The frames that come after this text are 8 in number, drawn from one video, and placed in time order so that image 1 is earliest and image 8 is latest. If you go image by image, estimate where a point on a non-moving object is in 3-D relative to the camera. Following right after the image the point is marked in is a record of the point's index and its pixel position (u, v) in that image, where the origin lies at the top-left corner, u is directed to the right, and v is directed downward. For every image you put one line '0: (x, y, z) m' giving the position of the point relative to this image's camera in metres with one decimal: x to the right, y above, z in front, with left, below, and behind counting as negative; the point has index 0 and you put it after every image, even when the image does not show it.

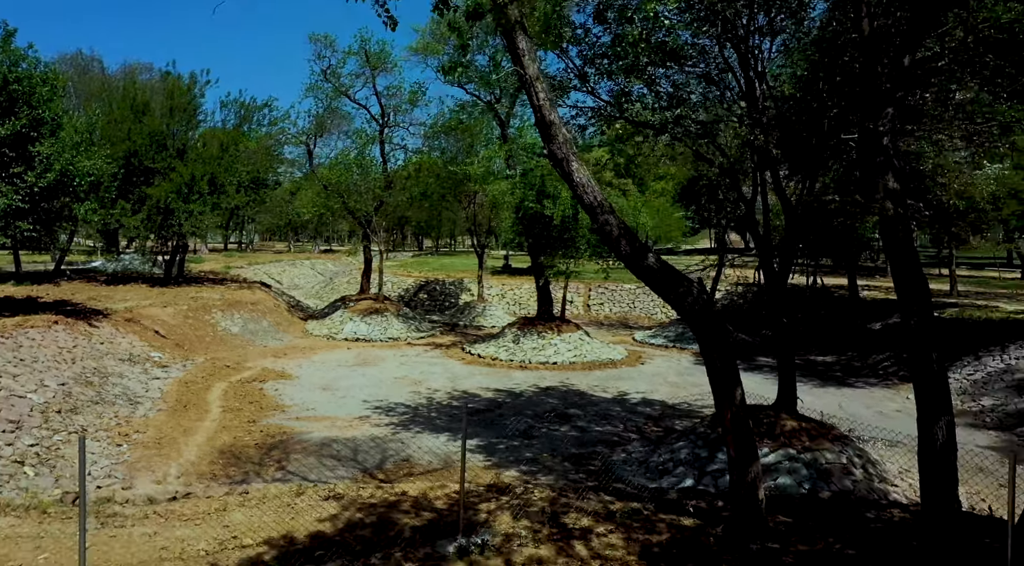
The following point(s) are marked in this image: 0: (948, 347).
0: (+11.1, -1.6, +18.5) m
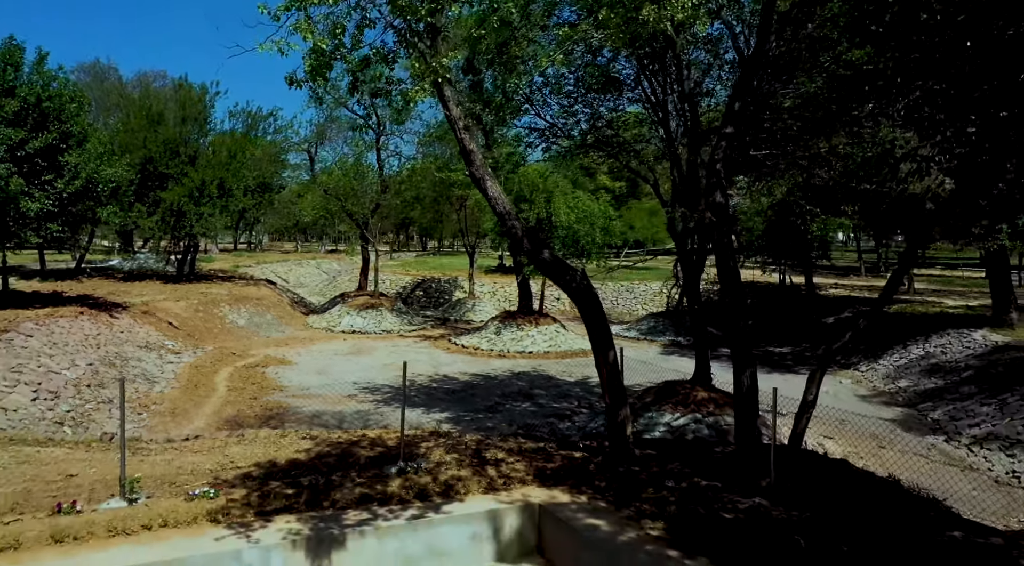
0: (+10.5, -1.5, +20.4) m
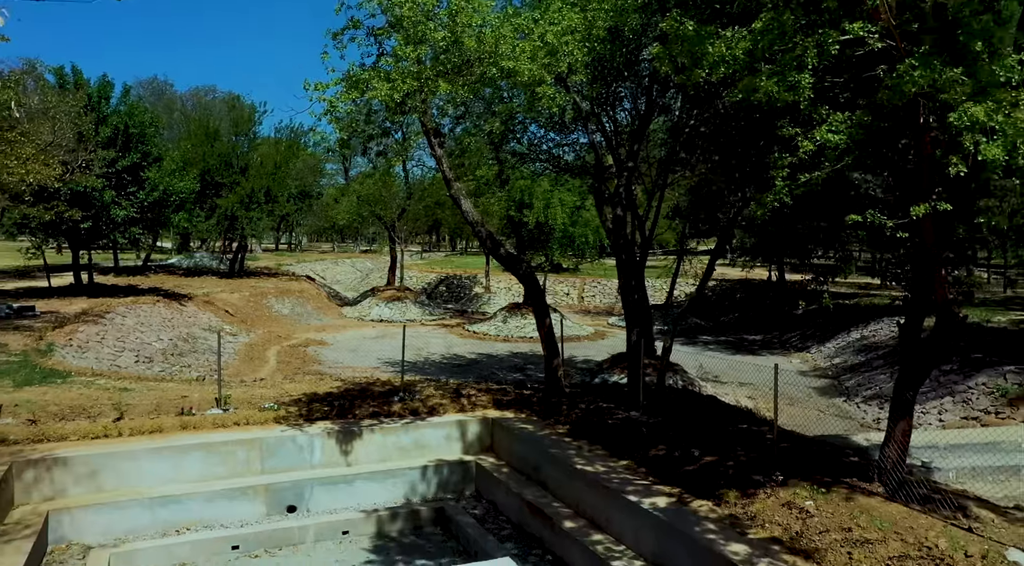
0: (+10.5, -1.3, +23.5) m
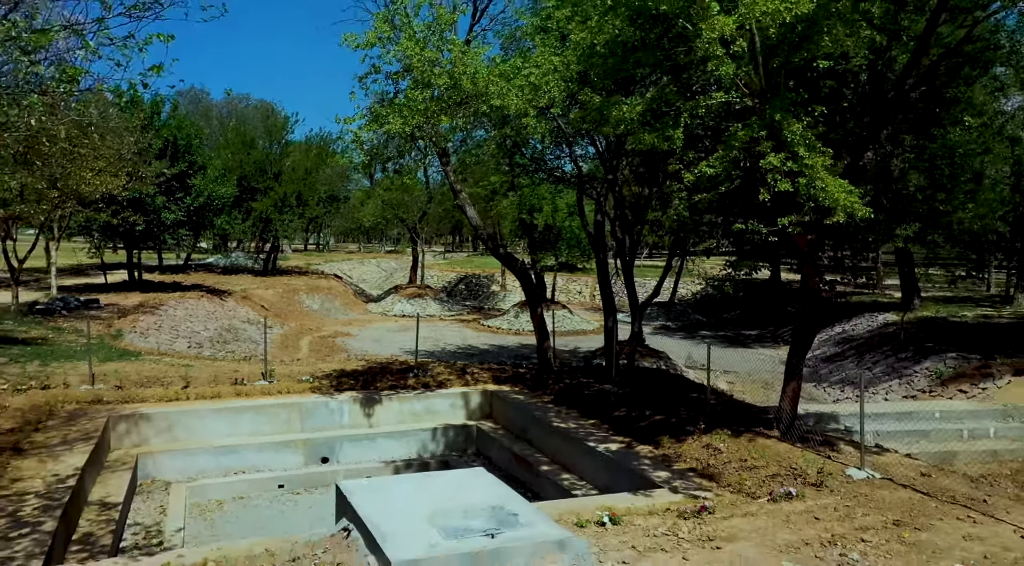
0: (+10.8, -1.2, +25.2) m
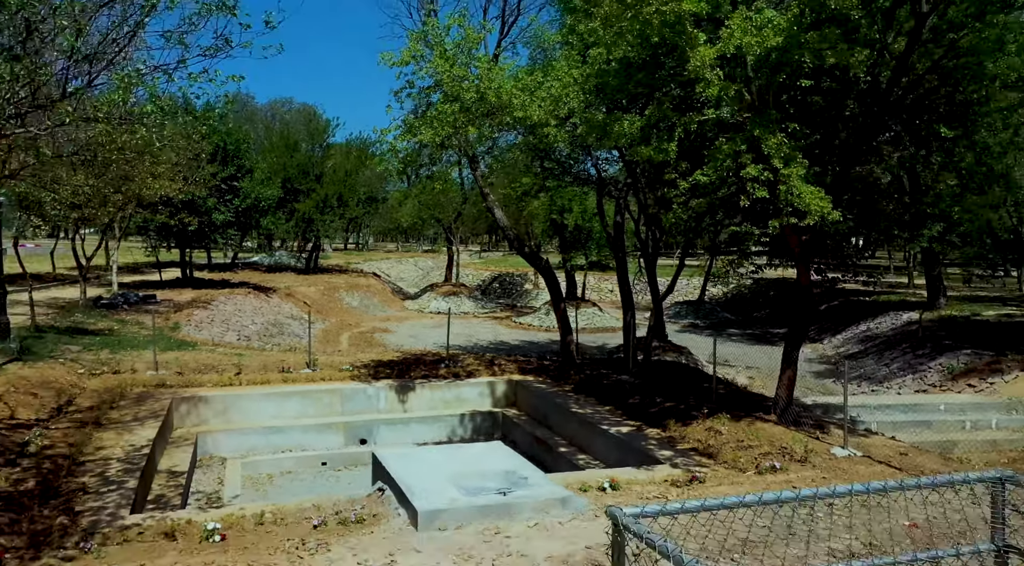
0: (+11.9, -1.2, +25.5) m
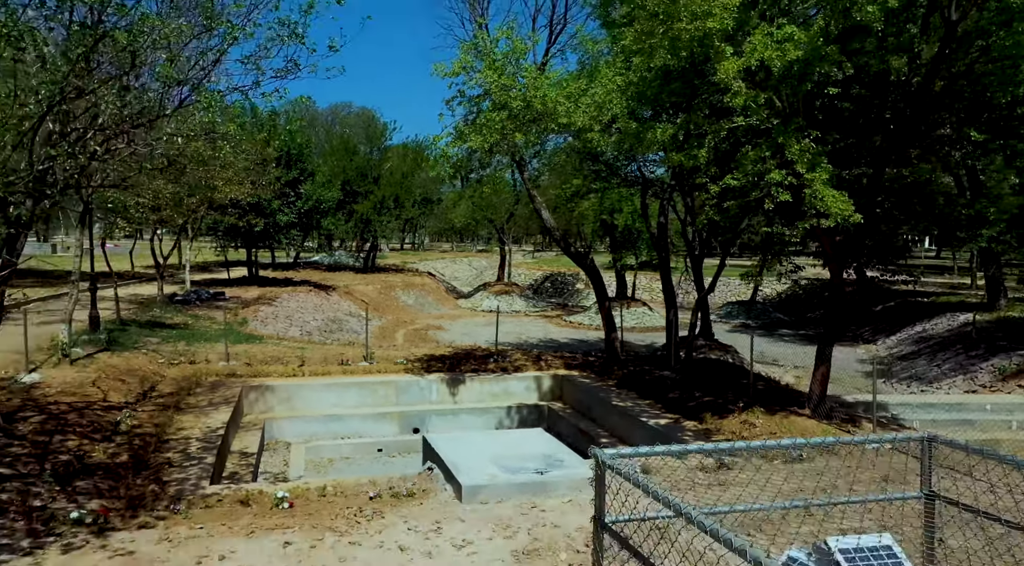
0: (+13.6, -1.2, +25.2) m
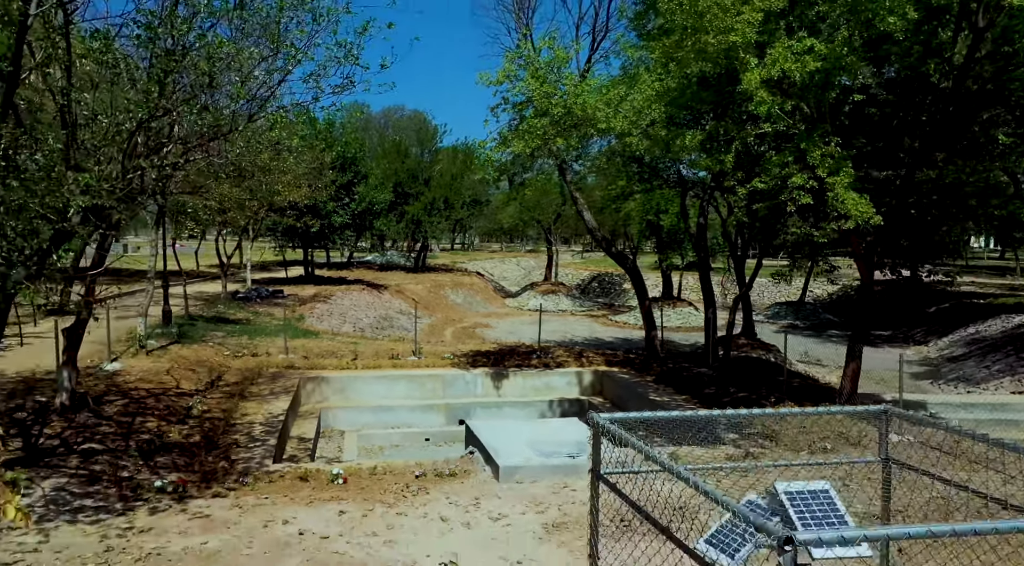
0: (+15.2, -1.3, +24.8) m
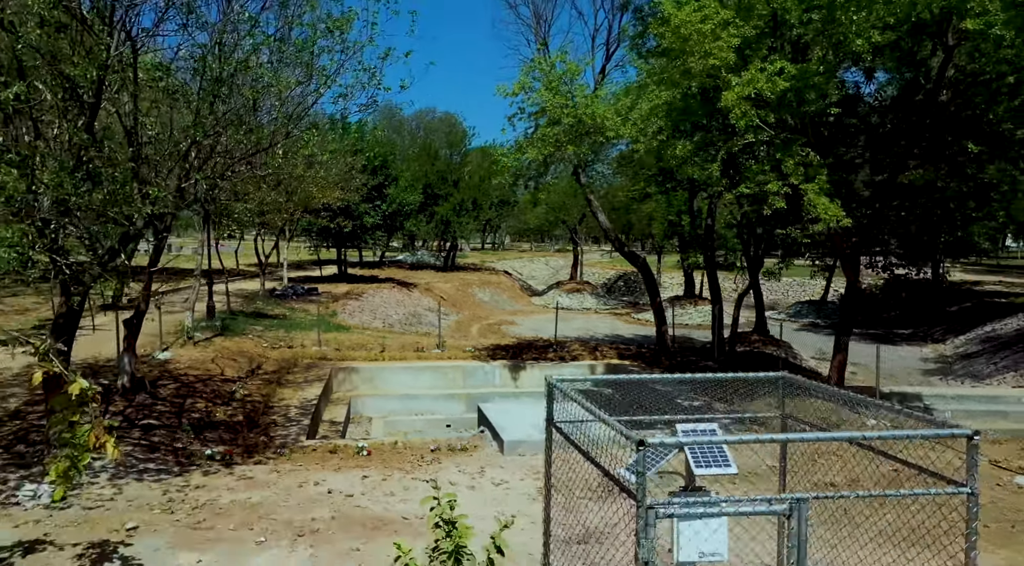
0: (+16.0, -1.2, +25.0) m
